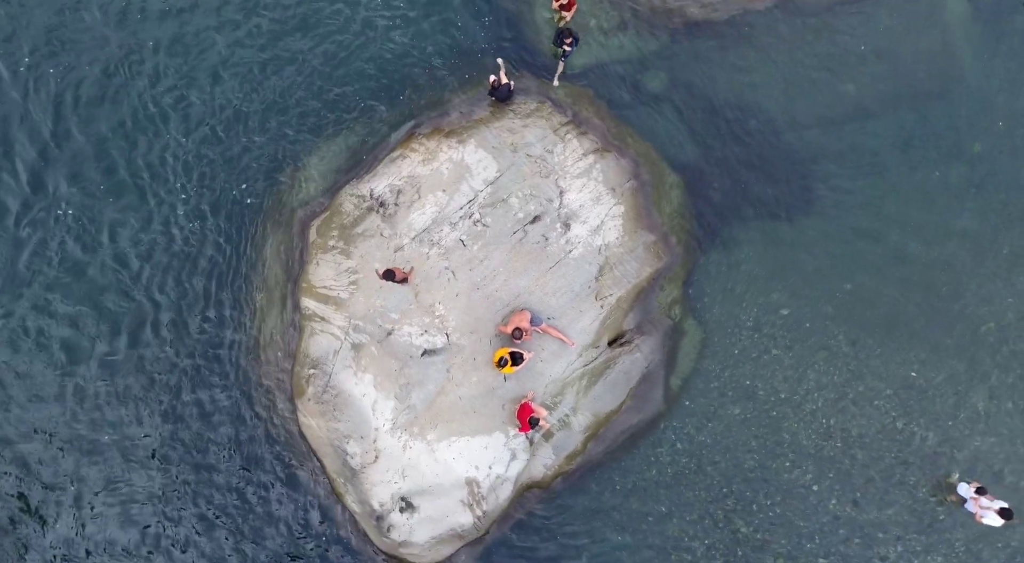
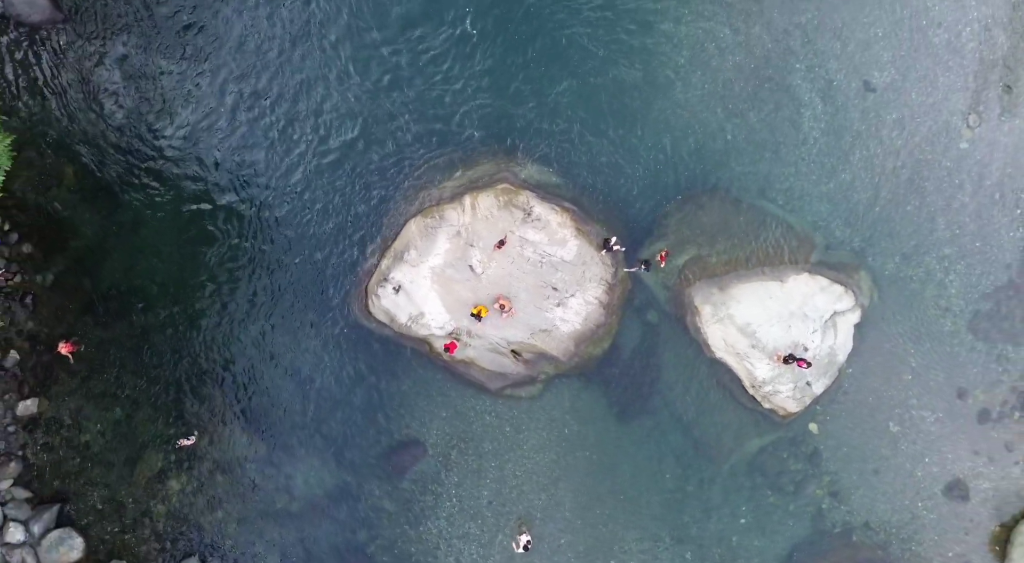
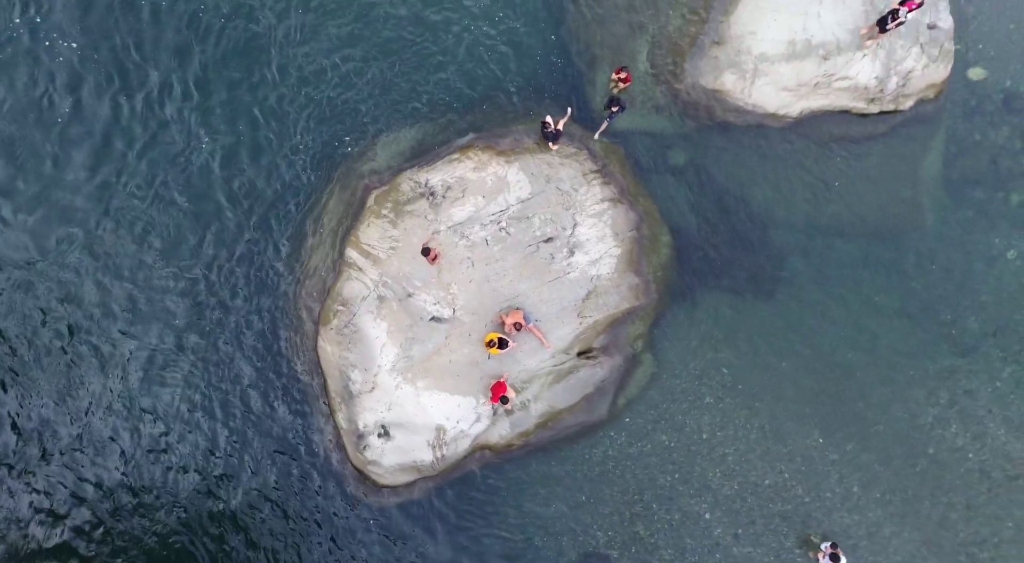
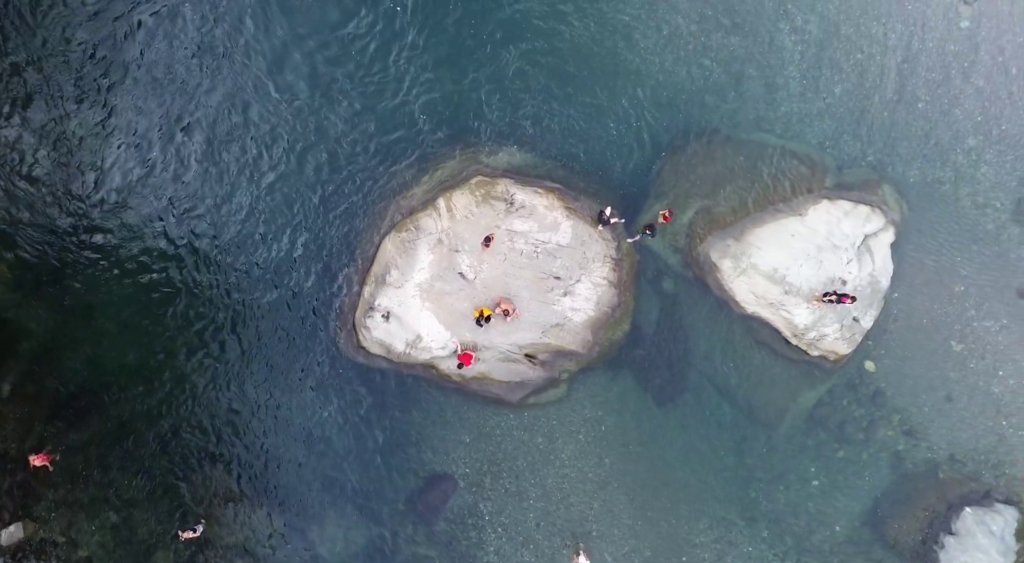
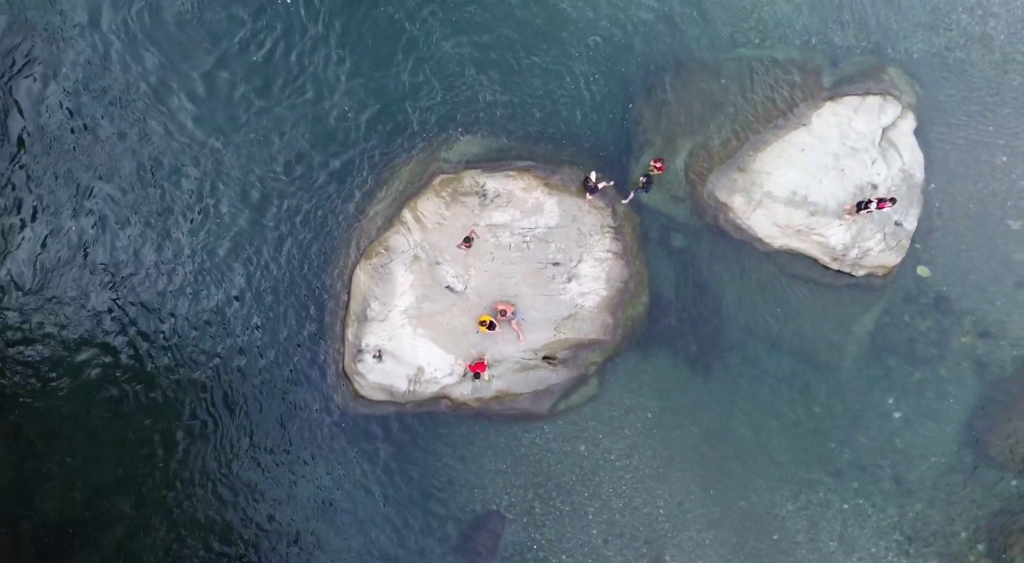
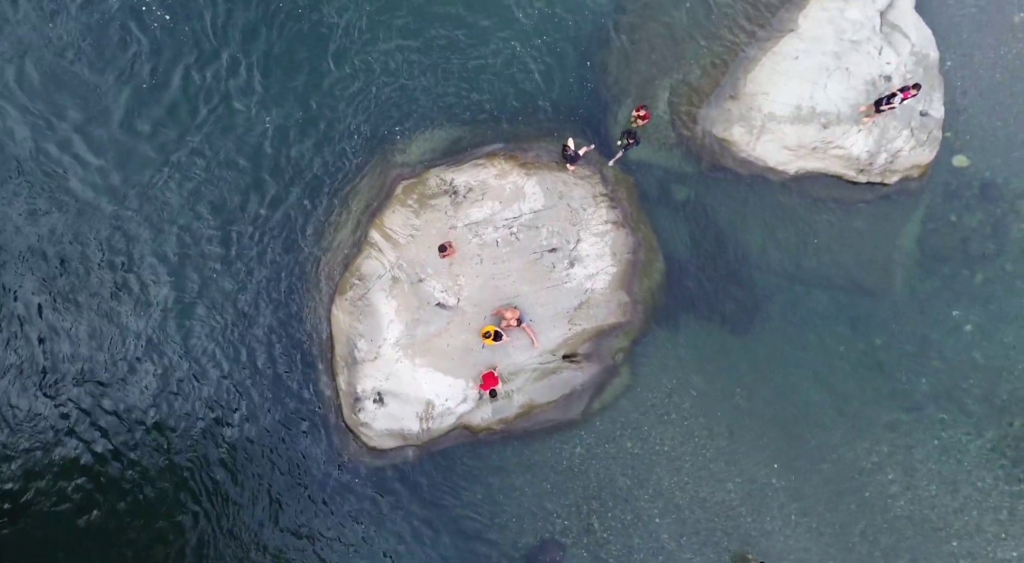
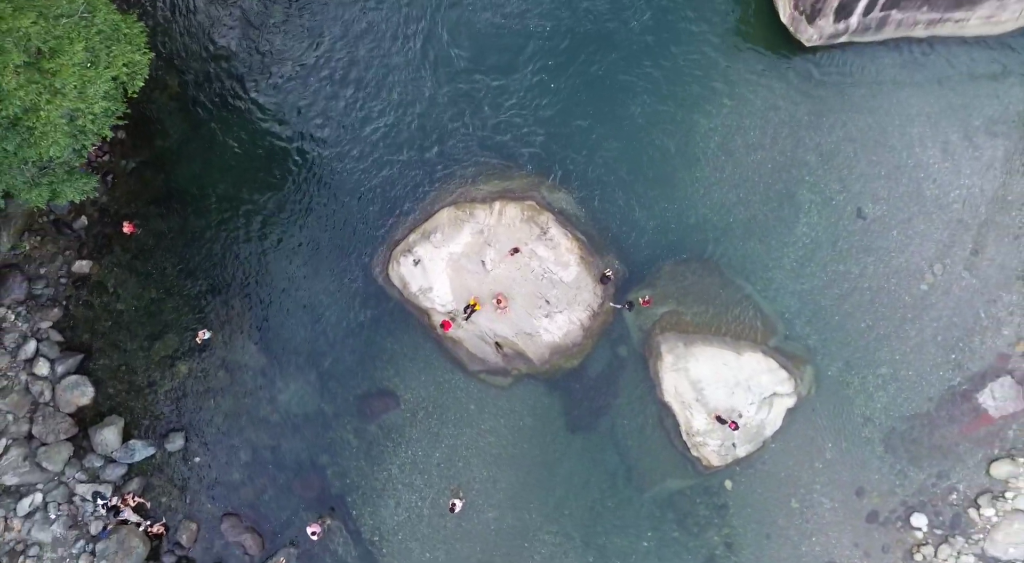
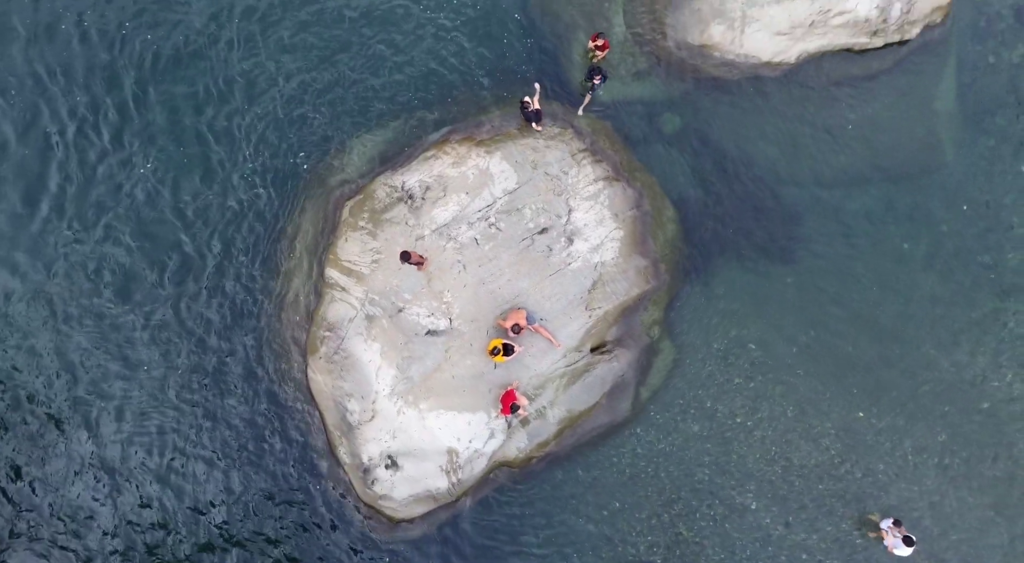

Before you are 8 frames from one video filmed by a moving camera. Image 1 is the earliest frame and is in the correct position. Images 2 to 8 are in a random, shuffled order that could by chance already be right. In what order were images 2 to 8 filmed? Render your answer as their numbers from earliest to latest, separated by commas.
8, 3, 6, 5, 4, 2, 7
